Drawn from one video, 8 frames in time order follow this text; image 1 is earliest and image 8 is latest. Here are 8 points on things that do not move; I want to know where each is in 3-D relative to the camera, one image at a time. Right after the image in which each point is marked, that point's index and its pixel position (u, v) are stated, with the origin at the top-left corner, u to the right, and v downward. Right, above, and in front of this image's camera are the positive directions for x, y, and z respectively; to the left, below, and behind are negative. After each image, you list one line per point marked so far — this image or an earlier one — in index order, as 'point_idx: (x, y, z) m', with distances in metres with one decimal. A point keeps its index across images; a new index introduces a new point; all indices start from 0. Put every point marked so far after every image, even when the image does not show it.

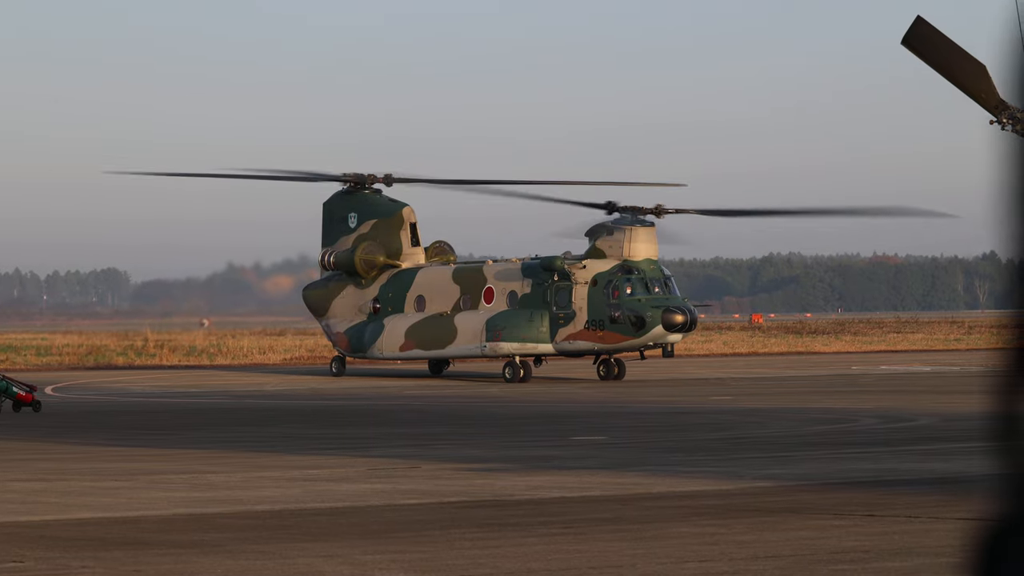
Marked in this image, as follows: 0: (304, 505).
0: (-2.3, -2.4, +16.9) m
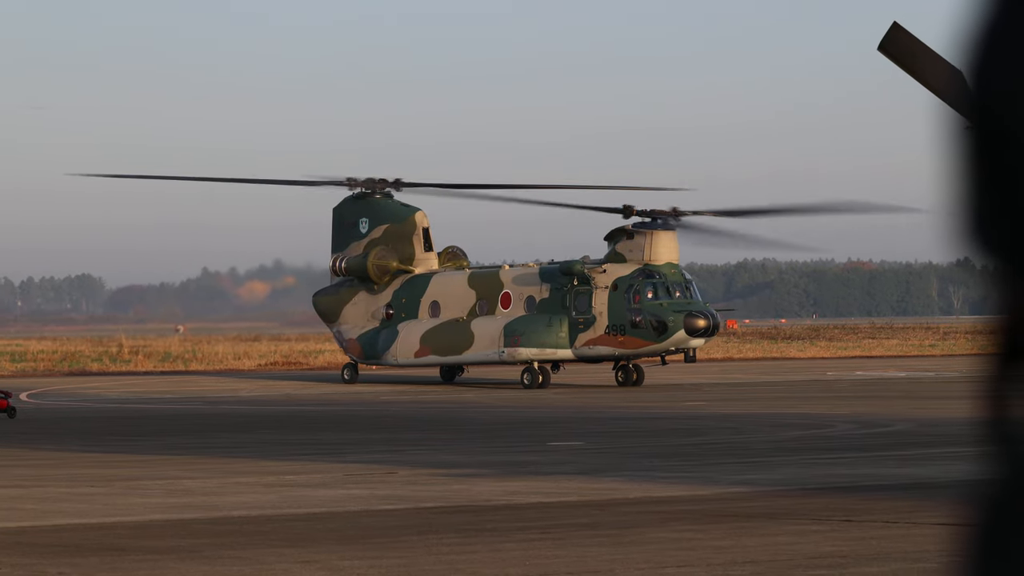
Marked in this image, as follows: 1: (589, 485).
0: (-2.6, -2.5, +16.9) m
1: (+0.9, -2.3, +17.8) m
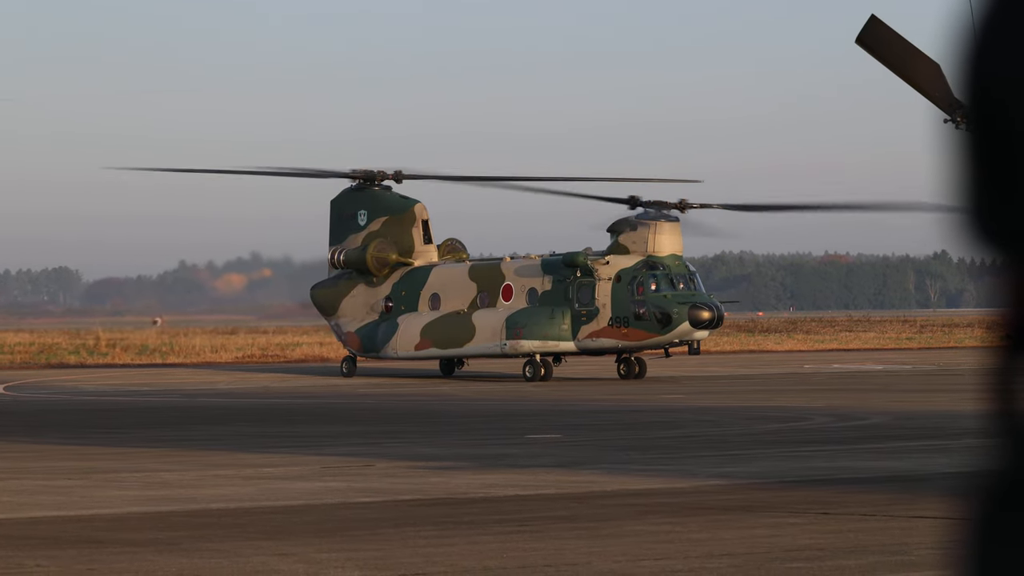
0: (-2.9, -2.4, +16.9) m
1: (+0.6, -2.3, +17.8) m
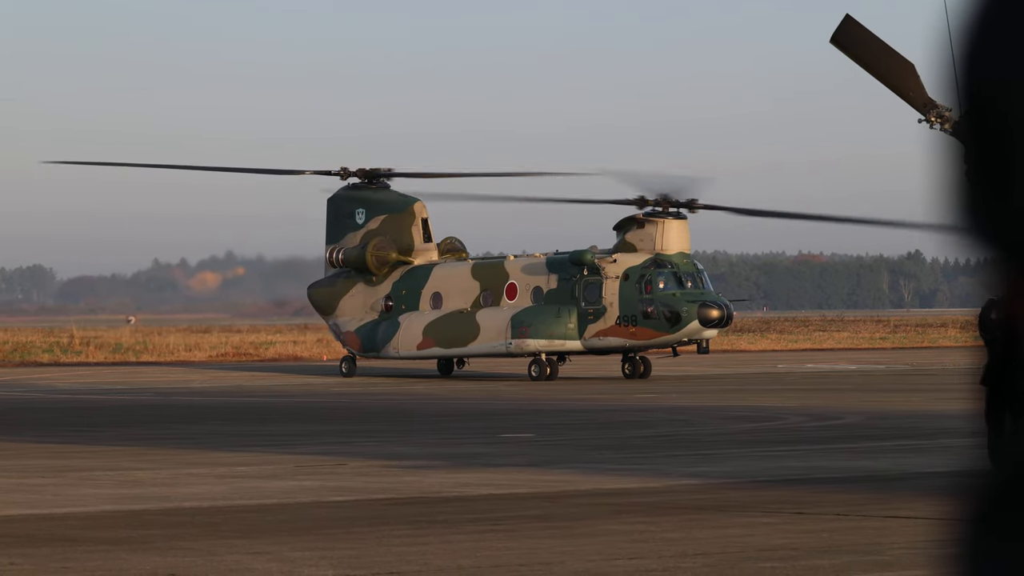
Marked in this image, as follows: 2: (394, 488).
0: (-3.2, -2.4, +16.9) m
1: (+0.3, -2.2, +17.8) m
2: (-1.4, -2.3, +17.4) m
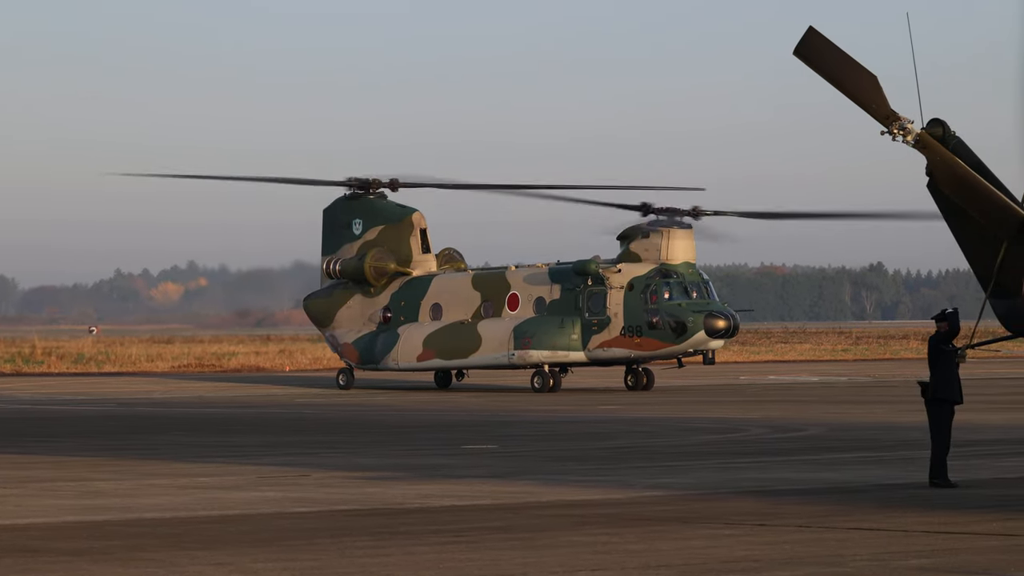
0: (-3.6, -2.5, +16.8) m
1: (-0.1, -2.4, +17.8) m
2: (-1.8, -2.4, +17.3) m
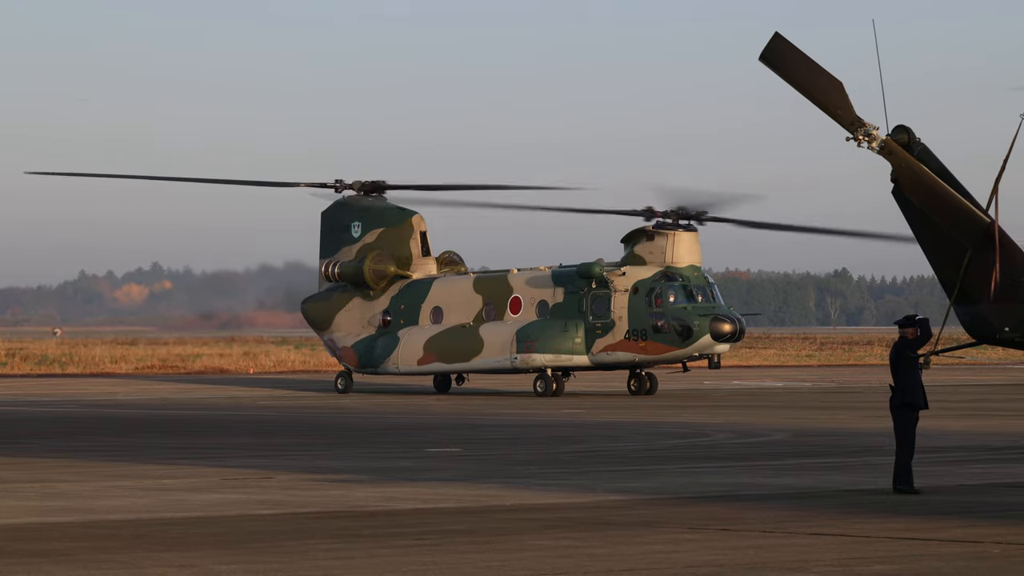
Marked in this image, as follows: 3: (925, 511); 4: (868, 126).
0: (-4.0, -2.5, +16.9) m
1: (-0.5, -2.4, +17.8) m
2: (-2.2, -2.5, +17.4) m
3: (+4.6, -2.5, +16.9) m
4: (+4.1, +1.9, +17.2) m
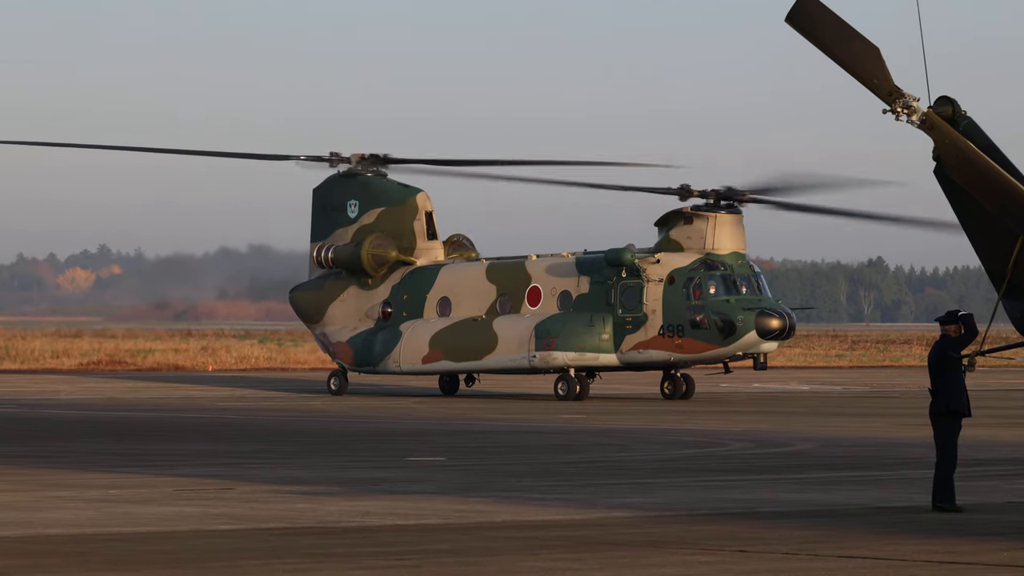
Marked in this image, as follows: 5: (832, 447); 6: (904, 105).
0: (-4.1, -2.4, +14.9) m
1: (-0.6, -2.3, +15.9) m
2: (-2.3, -2.3, +15.5) m
3: (+4.5, -2.4, +14.9) m
4: (+4.0, +1.9, +15.3) m
5: (+4.3, -2.1, +19.8) m
6: (+4.0, +1.9, +15.2) m
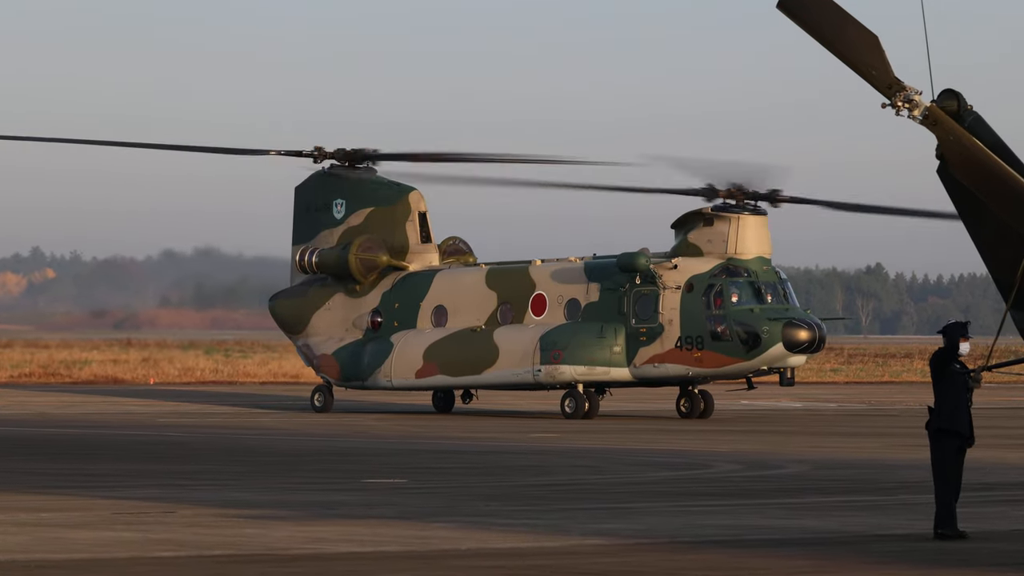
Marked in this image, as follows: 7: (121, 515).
0: (-4.4, -2.5, +13.8) m
1: (-0.9, -2.4, +14.7) m
2: (-2.6, -2.4, +14.3) m
3: (+4.2, -2.5, +13.7) m
4: (+3.7, +1.9, +14.1) m
5: (+4.1, -2.2, +18.5) m
6: (+3.7, +1.8, +14.0) m
7: (-3.8, -2.3, +15.3) m
